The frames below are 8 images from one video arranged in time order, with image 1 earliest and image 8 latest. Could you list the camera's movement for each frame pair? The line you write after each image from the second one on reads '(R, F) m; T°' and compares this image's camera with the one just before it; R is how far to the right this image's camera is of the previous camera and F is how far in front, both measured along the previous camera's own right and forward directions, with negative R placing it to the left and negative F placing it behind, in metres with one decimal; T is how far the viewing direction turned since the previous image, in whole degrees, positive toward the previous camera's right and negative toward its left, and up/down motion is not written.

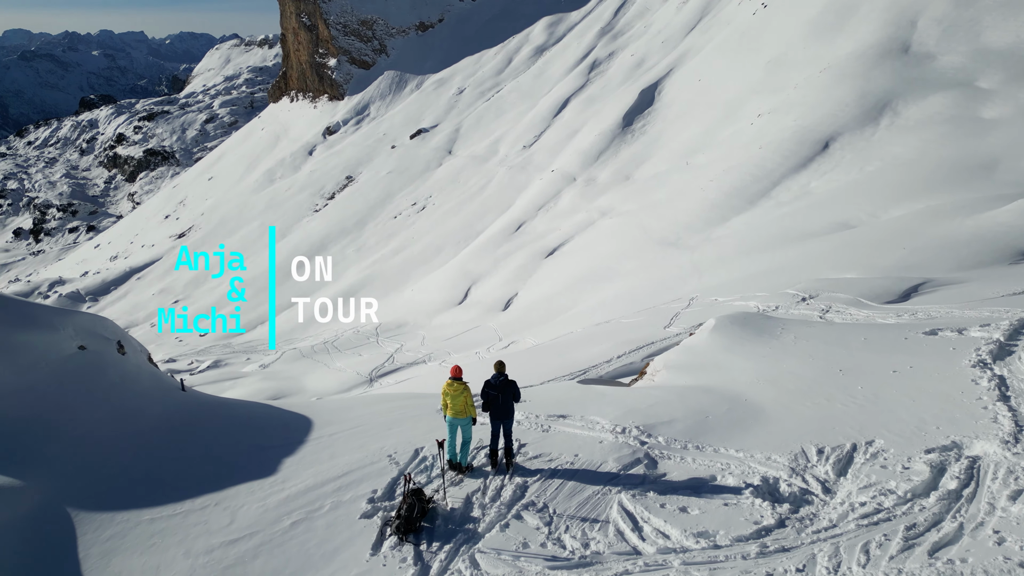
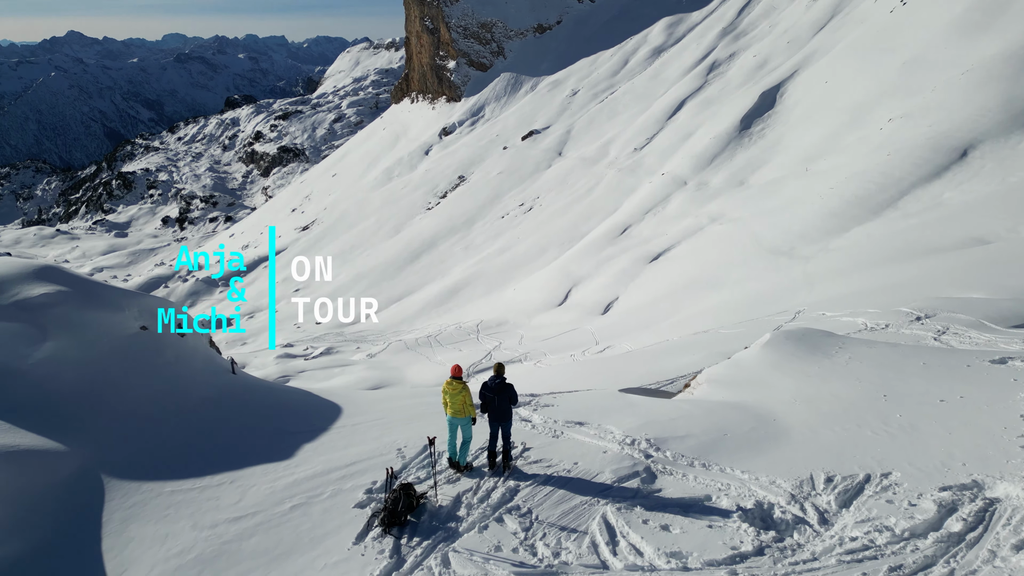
(+1.0, +0.1) m; -9°
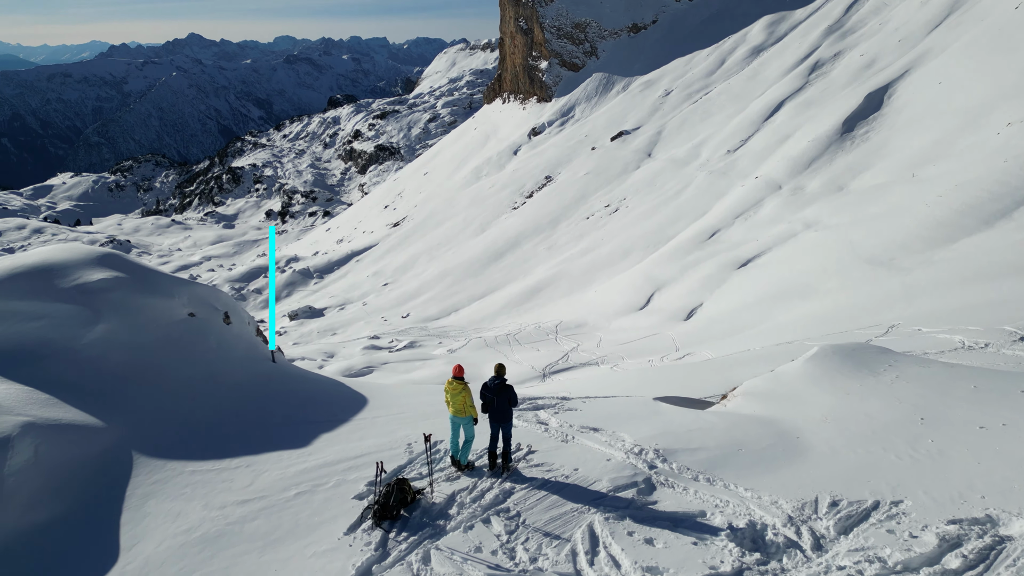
(+0.7, +0.1) m; -7°
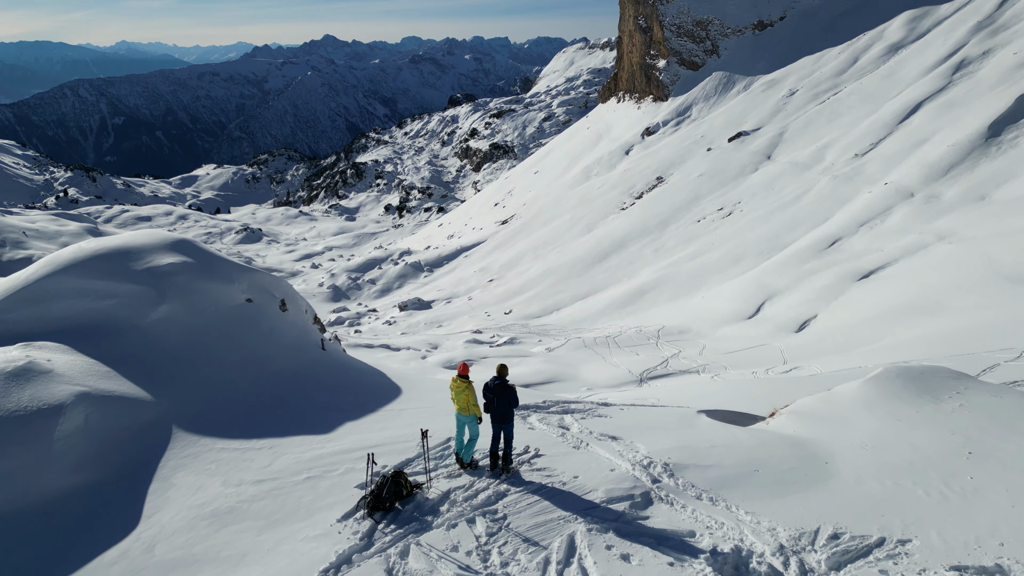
(+0.9, +0.1) m; -9°
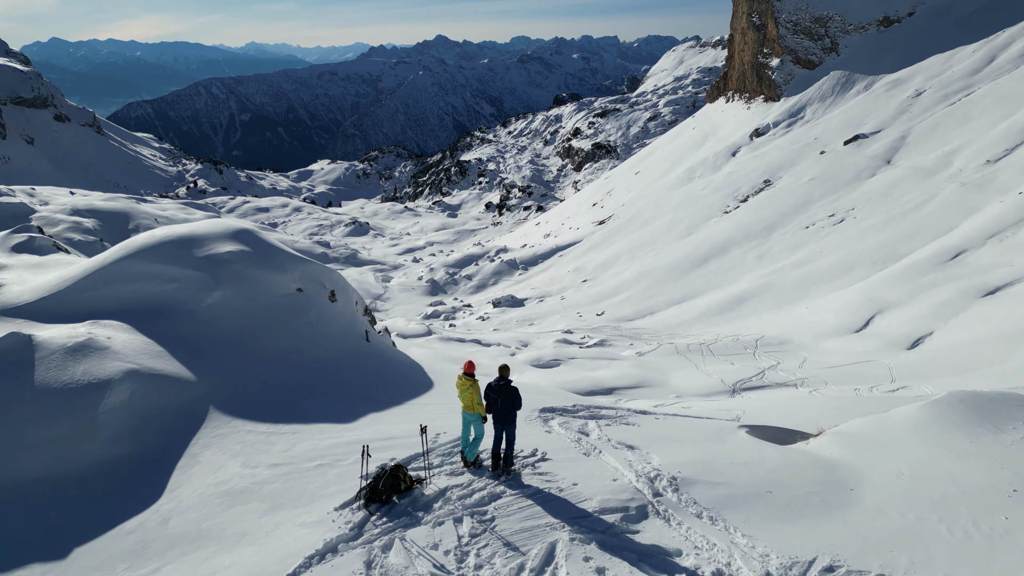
(+0.8, +0.1) m; -8°
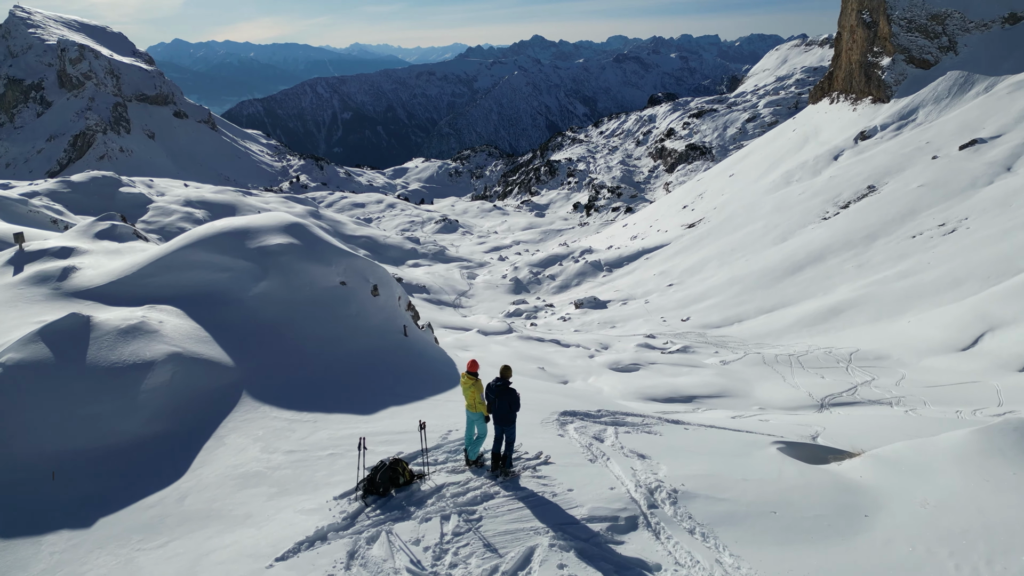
(+0.7, +0.1) m; -7°
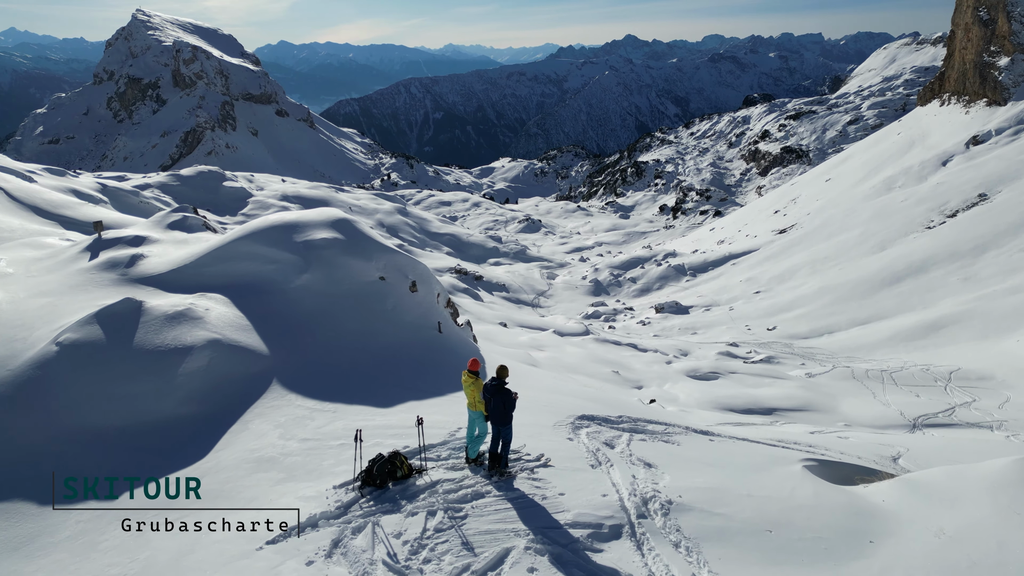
(+0.7, +0.1) m; -7°
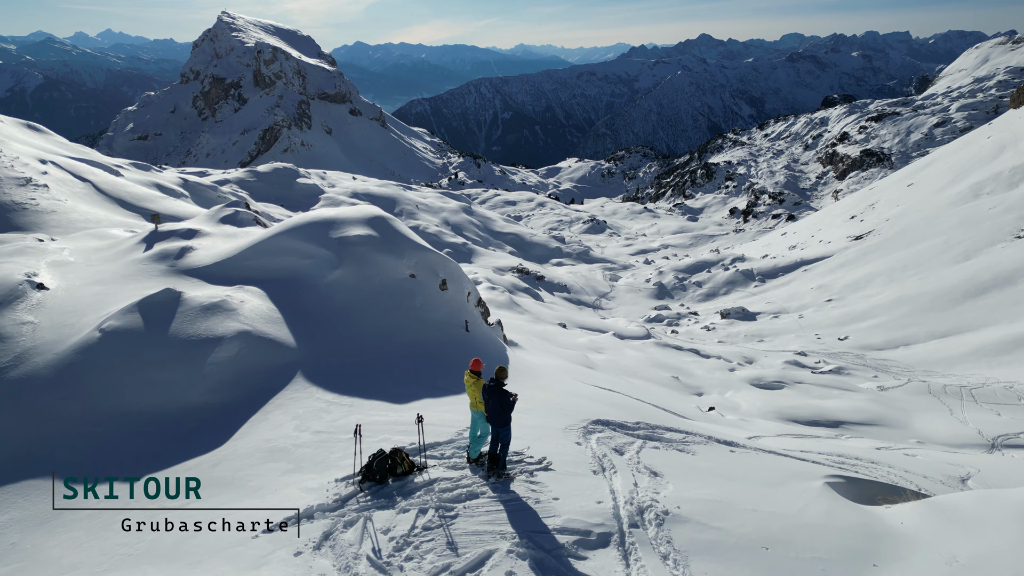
(+0.6, +0.1) m; -5°
